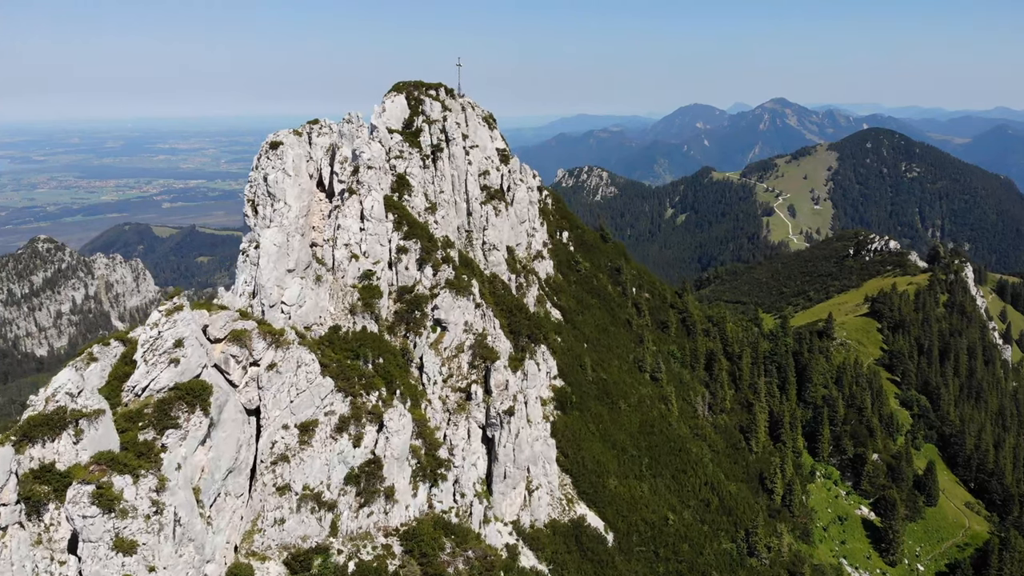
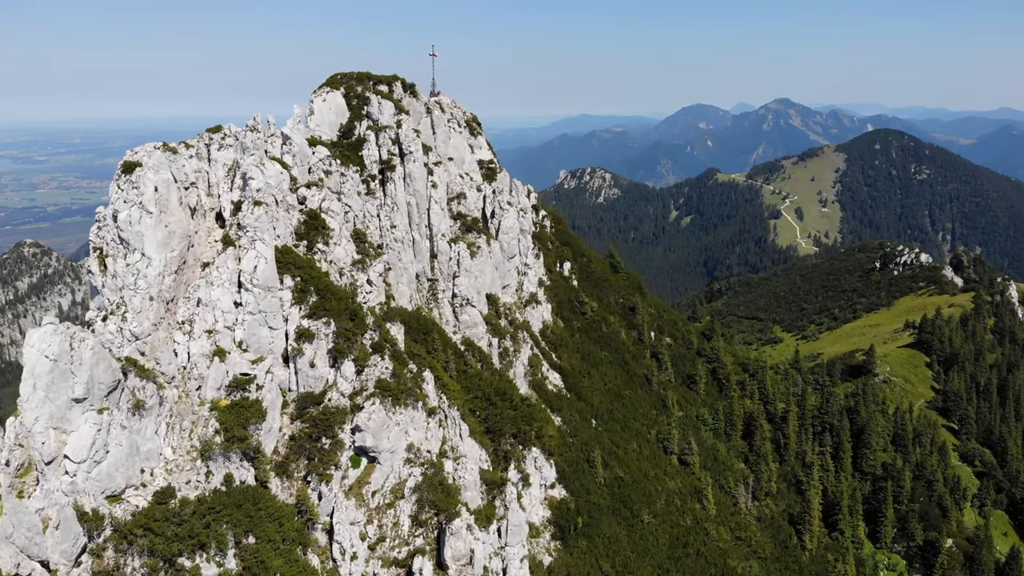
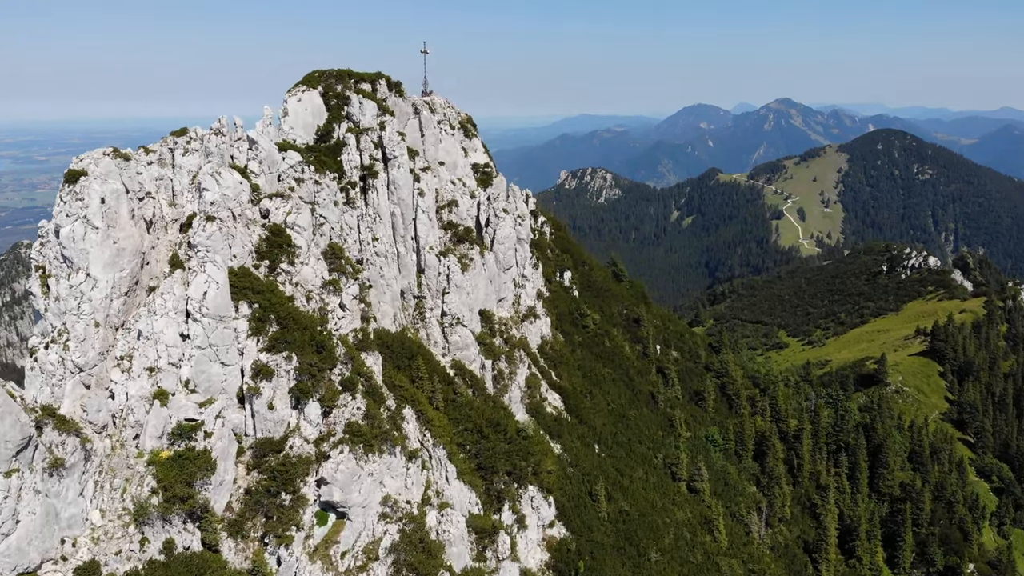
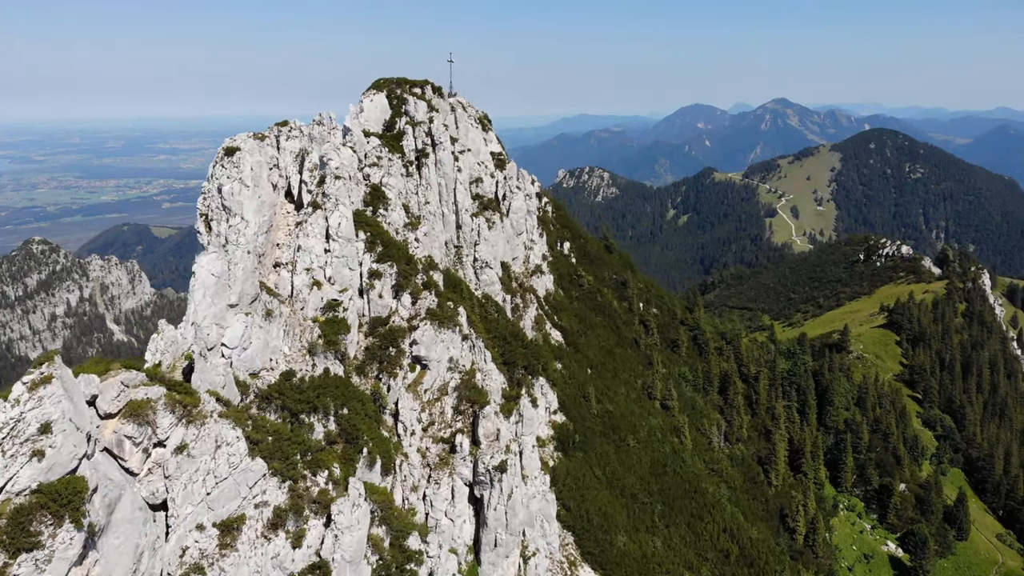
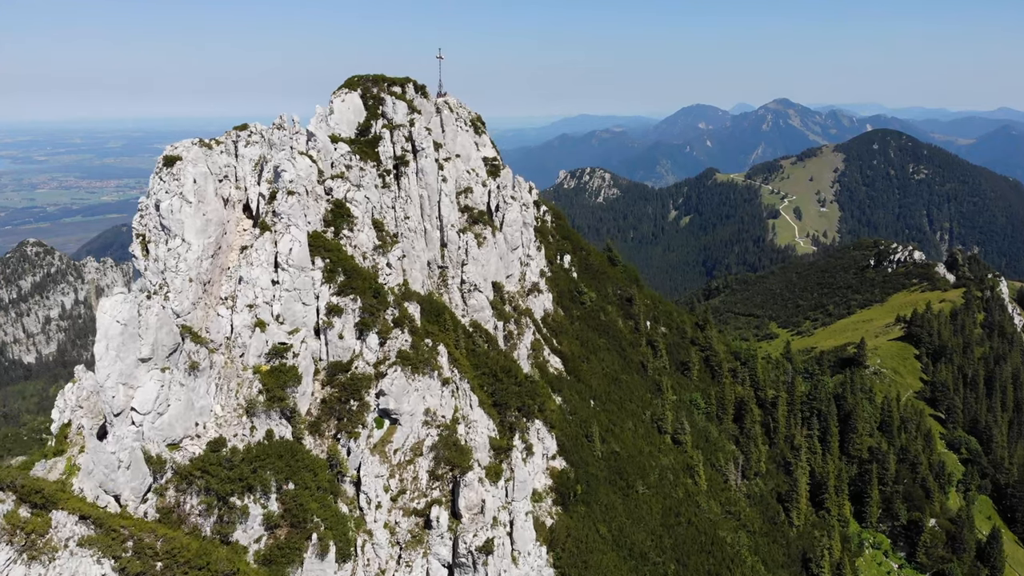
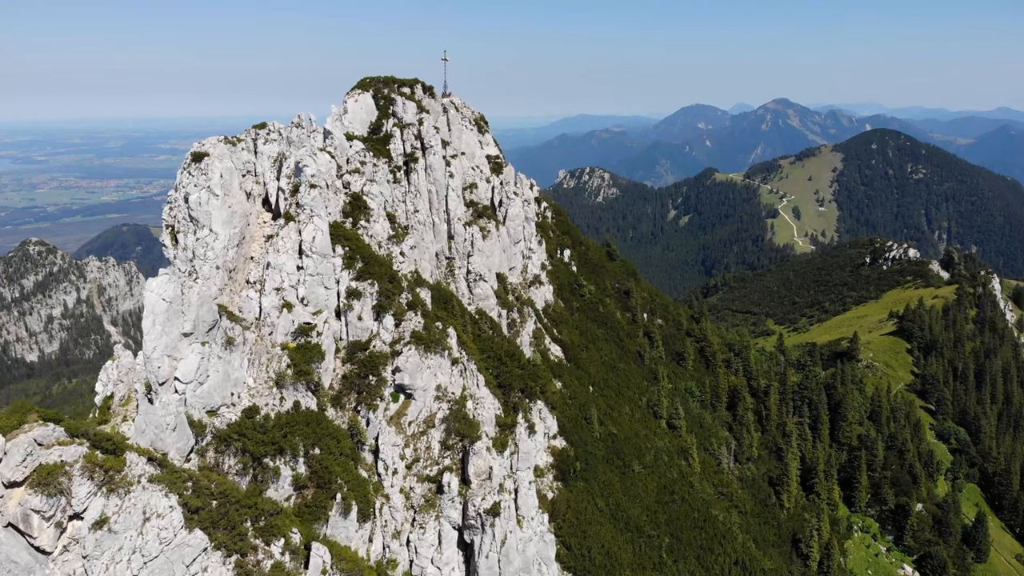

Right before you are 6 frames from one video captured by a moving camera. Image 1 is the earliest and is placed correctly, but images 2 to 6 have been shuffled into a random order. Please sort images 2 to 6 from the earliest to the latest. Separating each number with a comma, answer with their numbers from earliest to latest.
4, 6, 5, 2, 3
